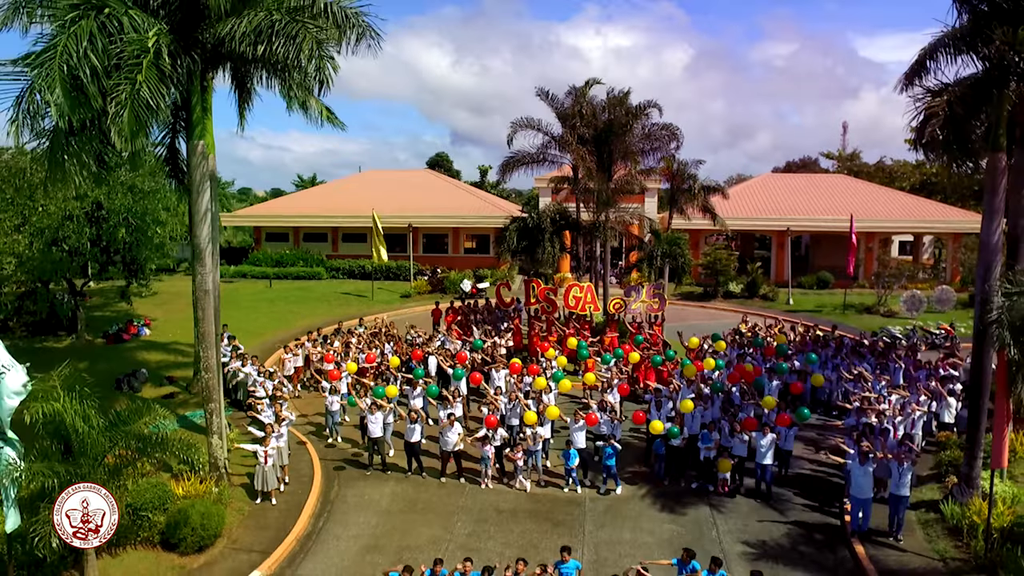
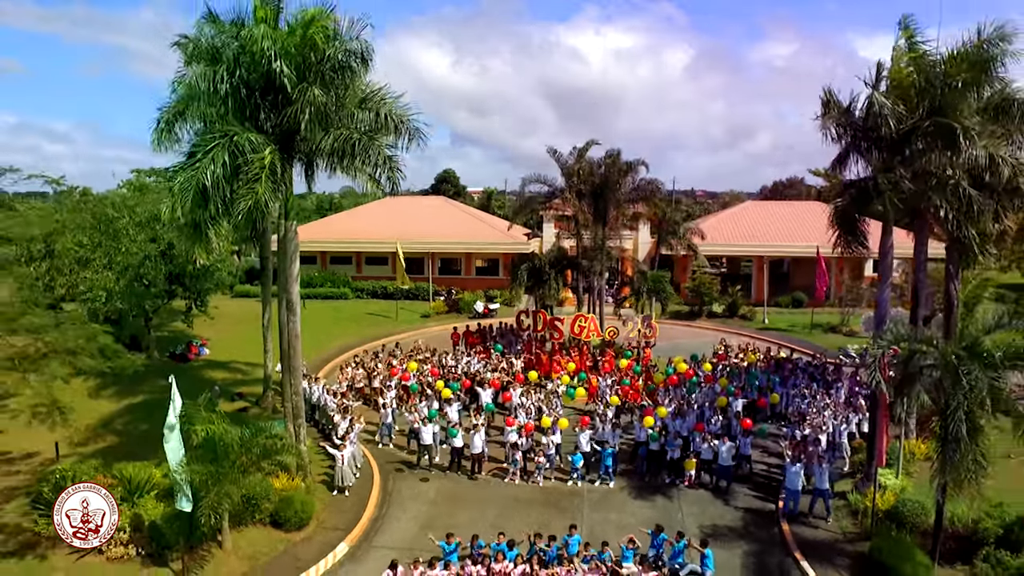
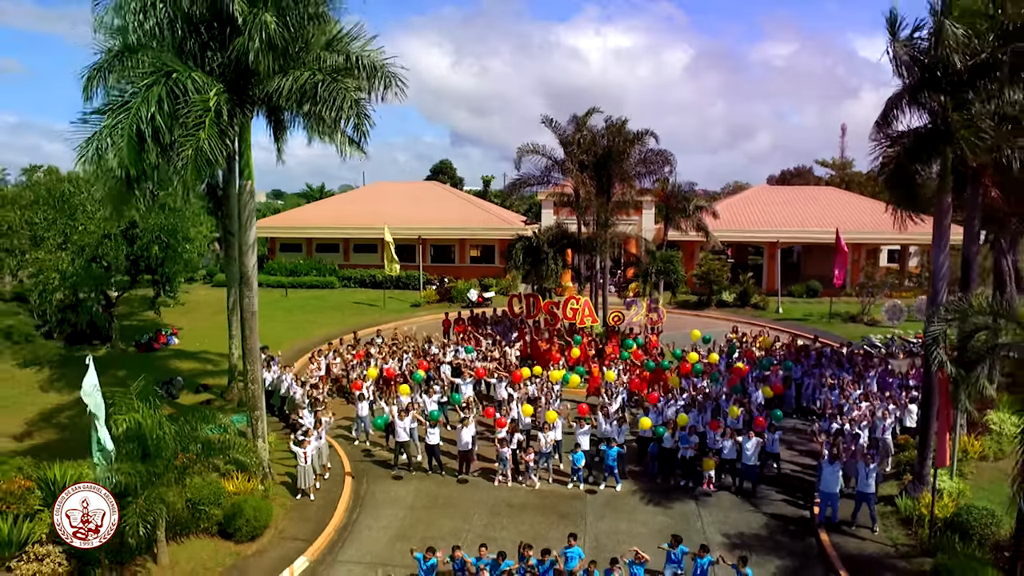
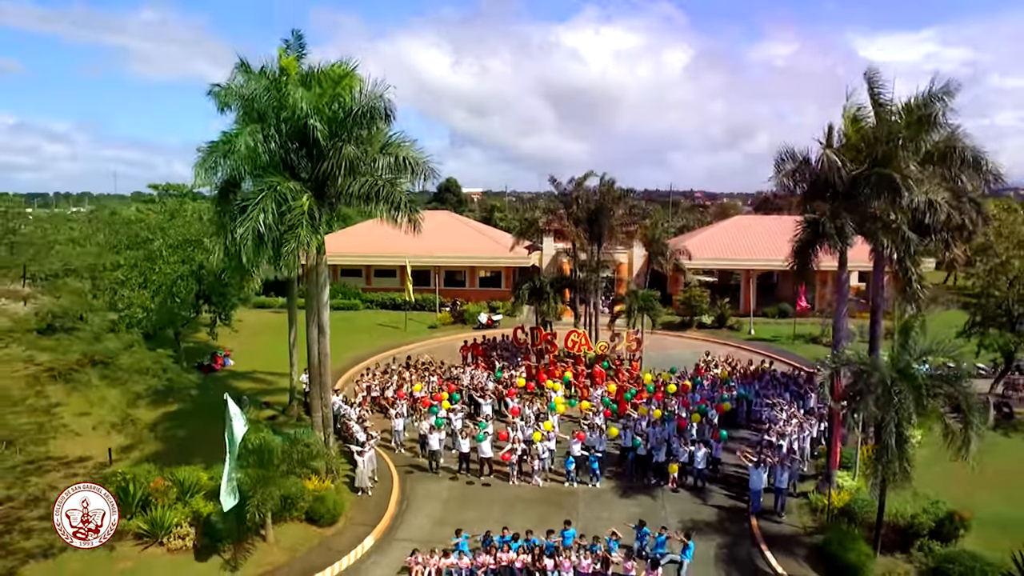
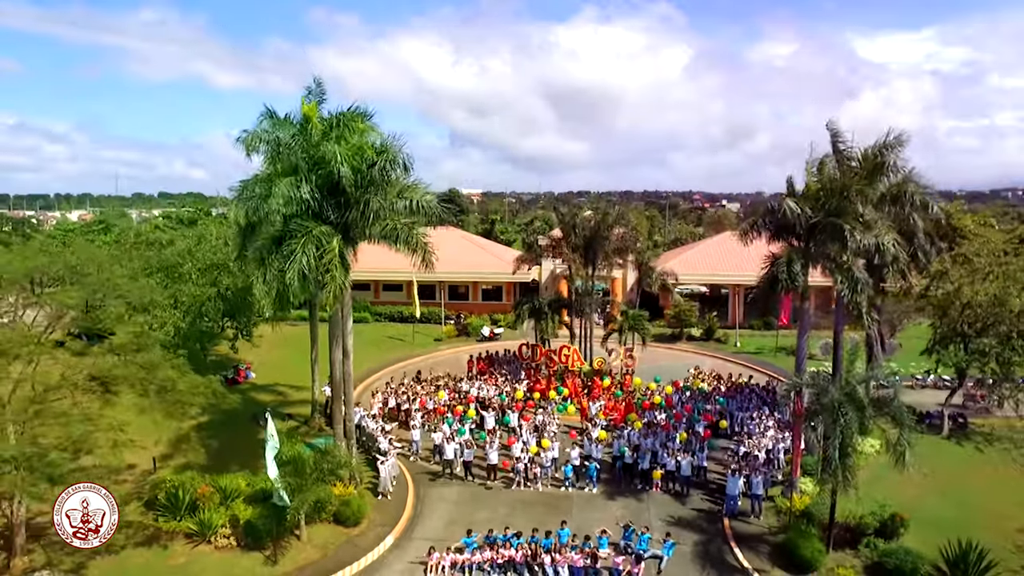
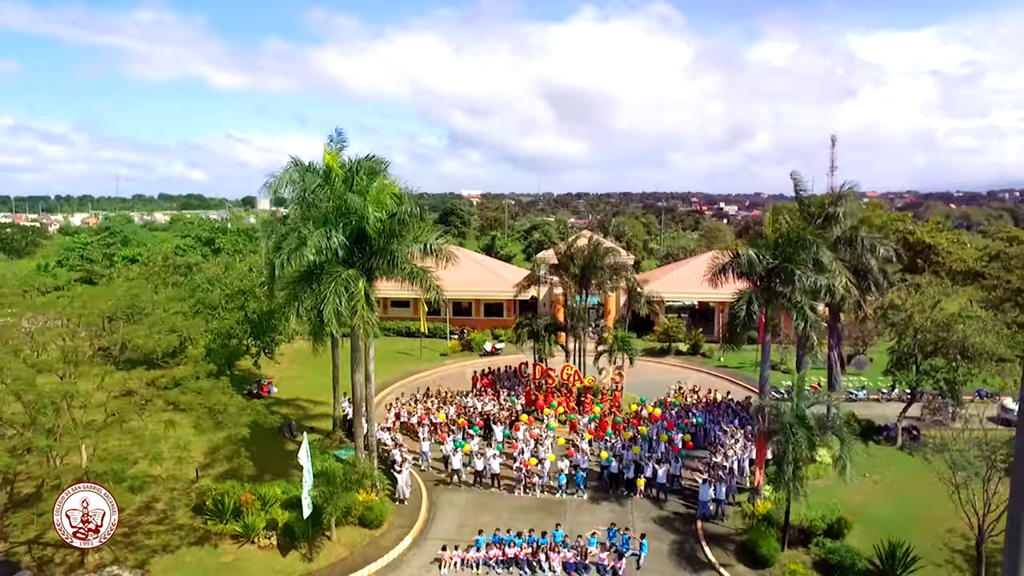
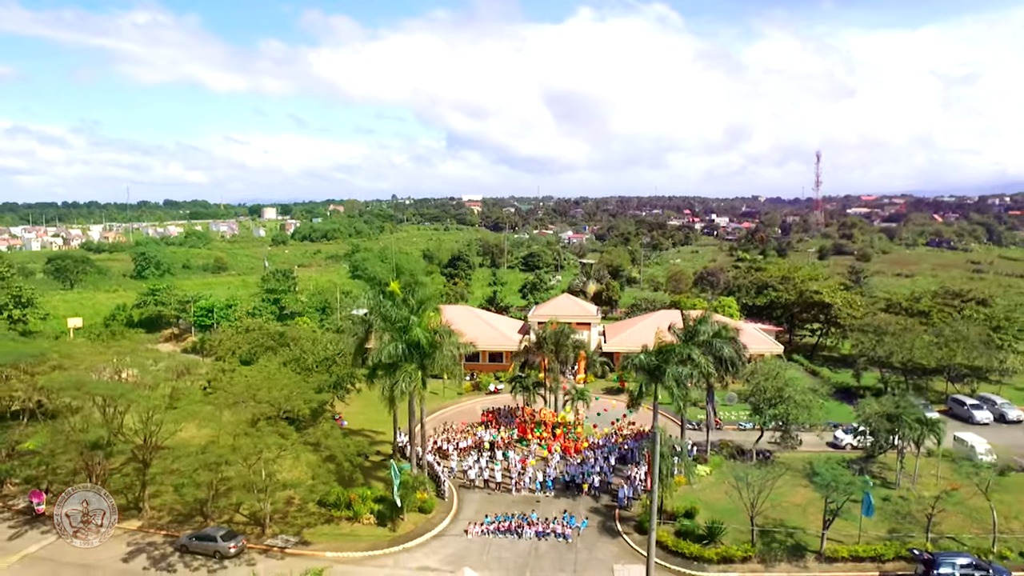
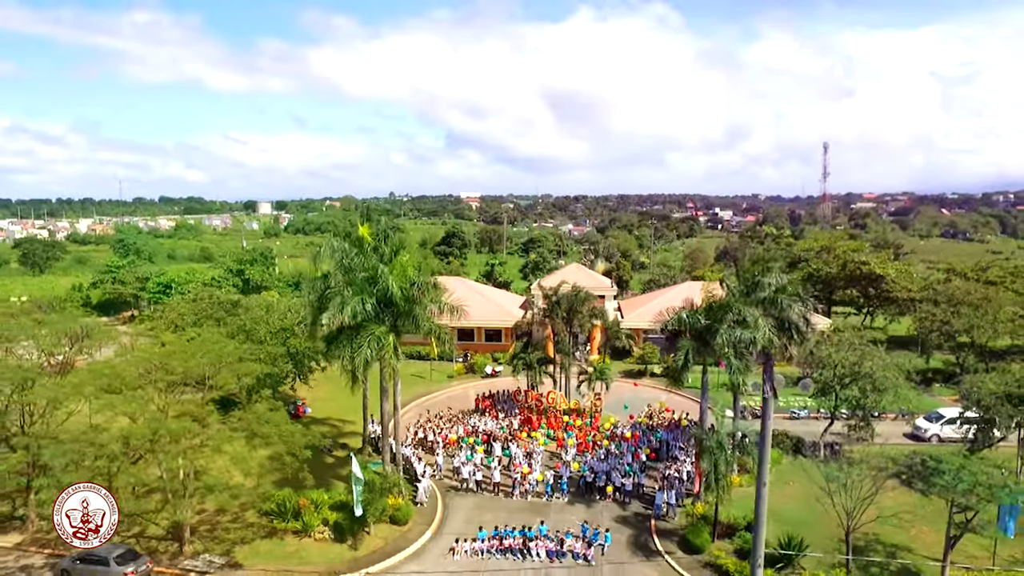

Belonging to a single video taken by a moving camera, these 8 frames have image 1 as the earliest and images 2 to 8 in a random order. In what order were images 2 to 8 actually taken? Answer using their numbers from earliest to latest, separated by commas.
3, 2, 4, 5, 6, 8, 7
